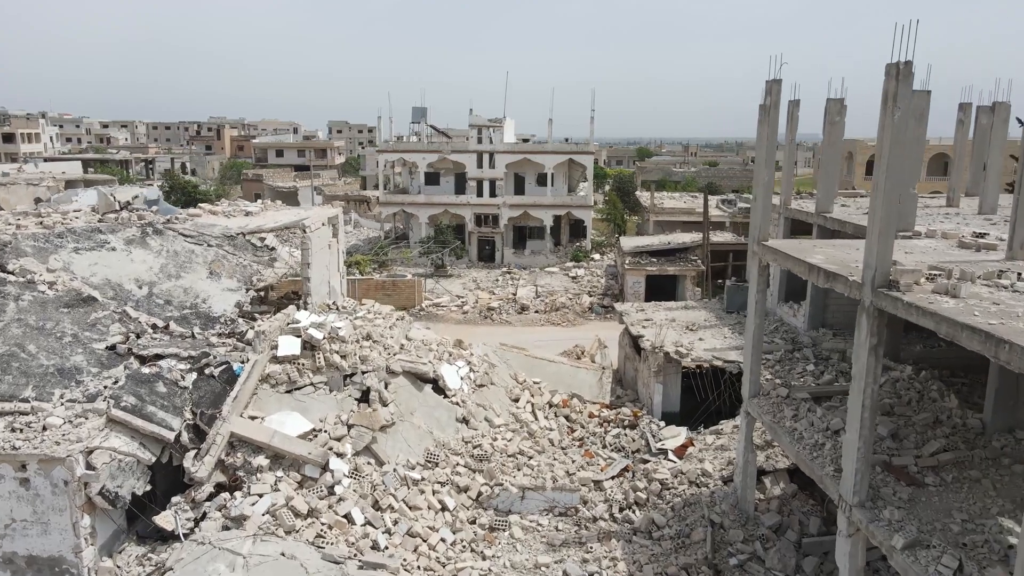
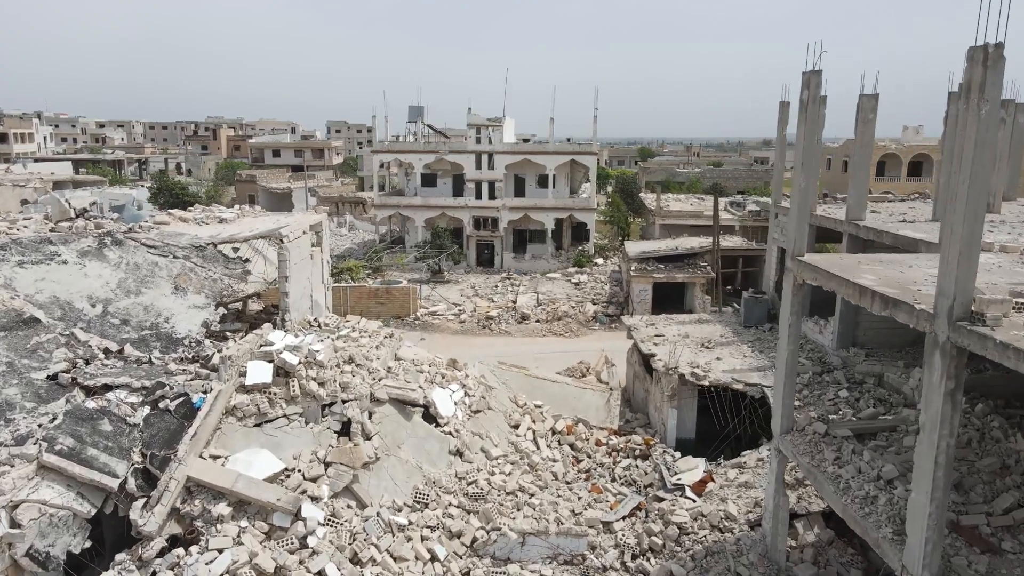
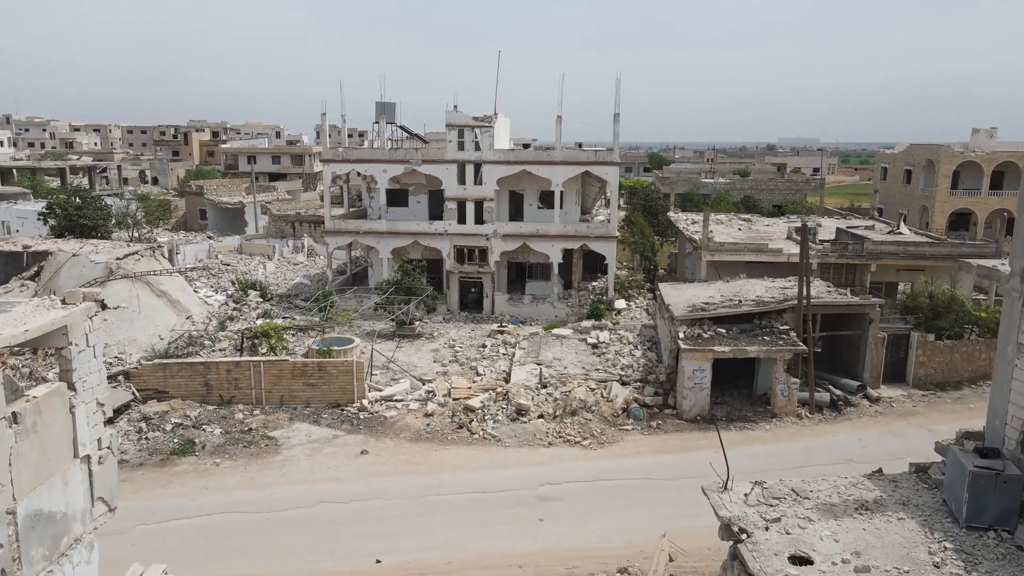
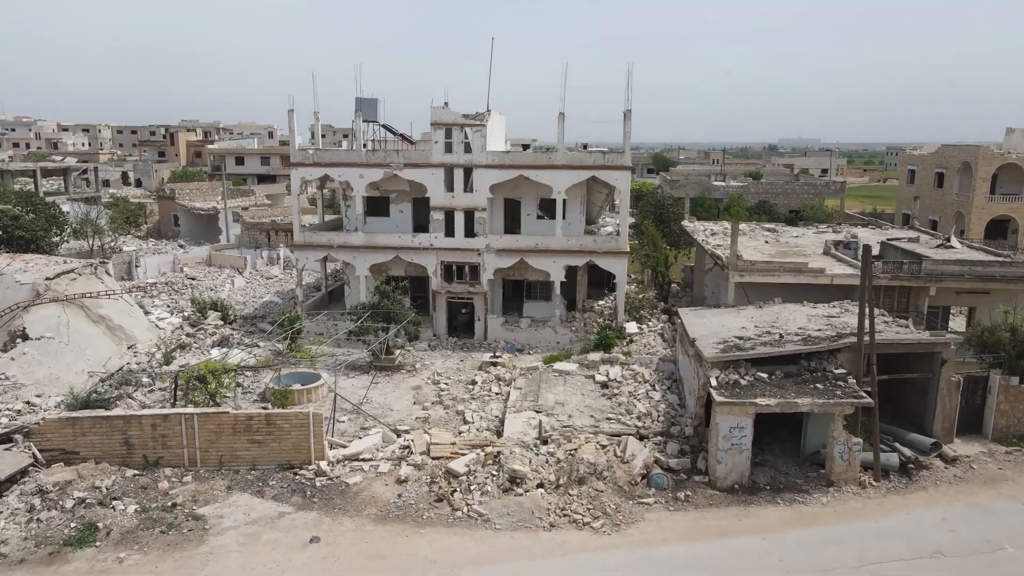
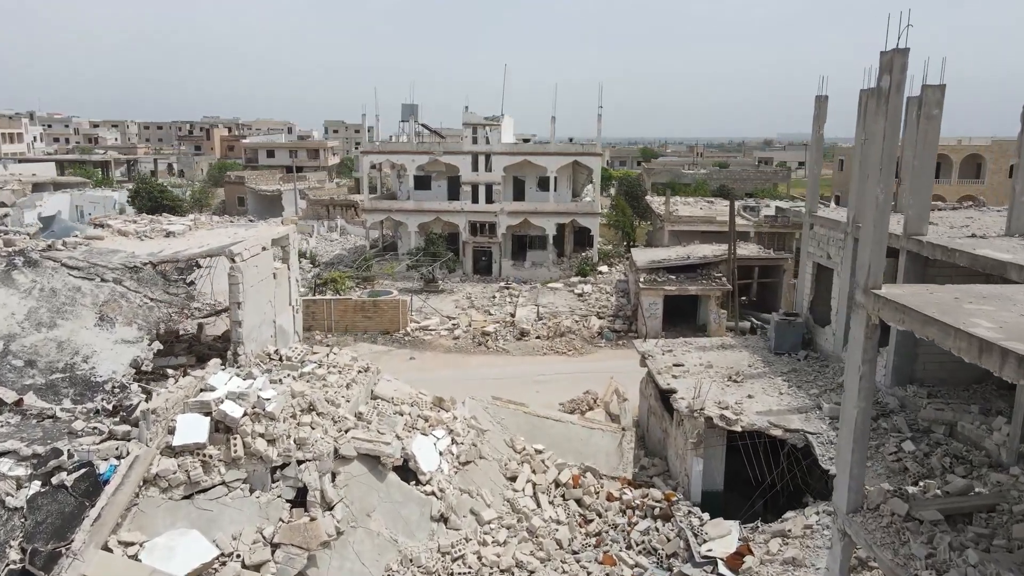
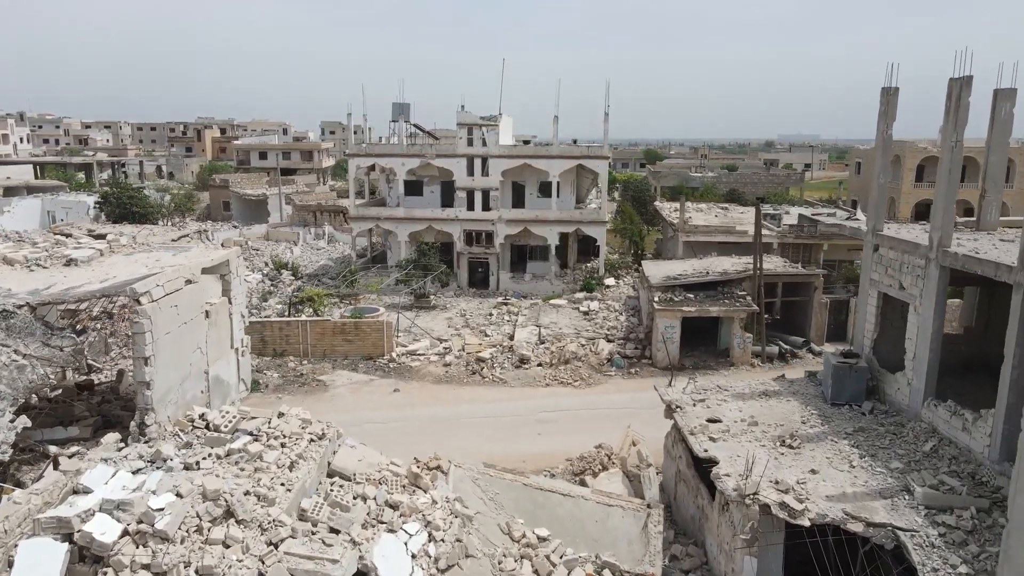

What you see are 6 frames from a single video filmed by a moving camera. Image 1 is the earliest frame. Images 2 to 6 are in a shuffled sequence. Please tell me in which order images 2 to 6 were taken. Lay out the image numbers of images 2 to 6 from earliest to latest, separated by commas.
2, 5, 6, 3, 4
